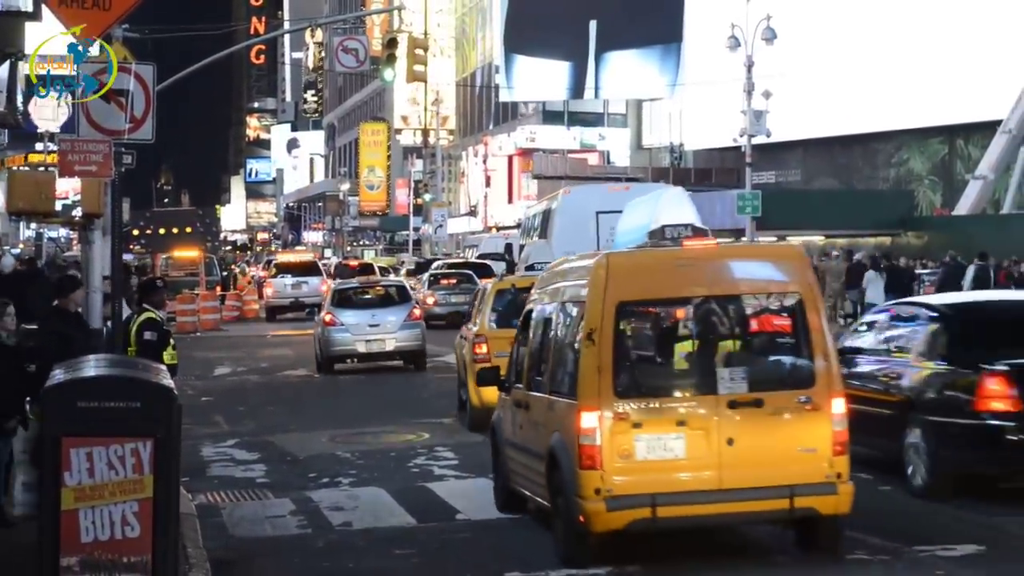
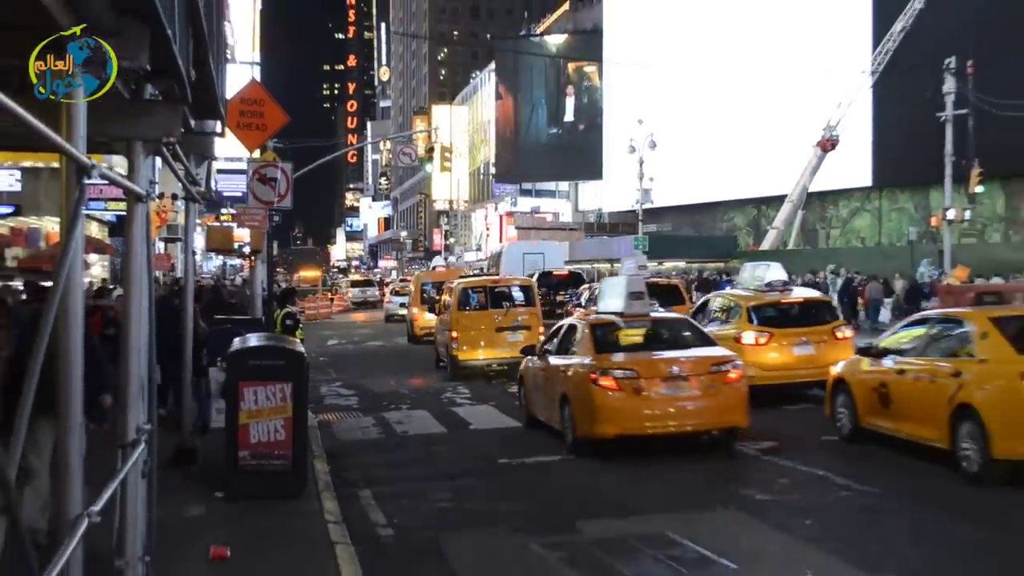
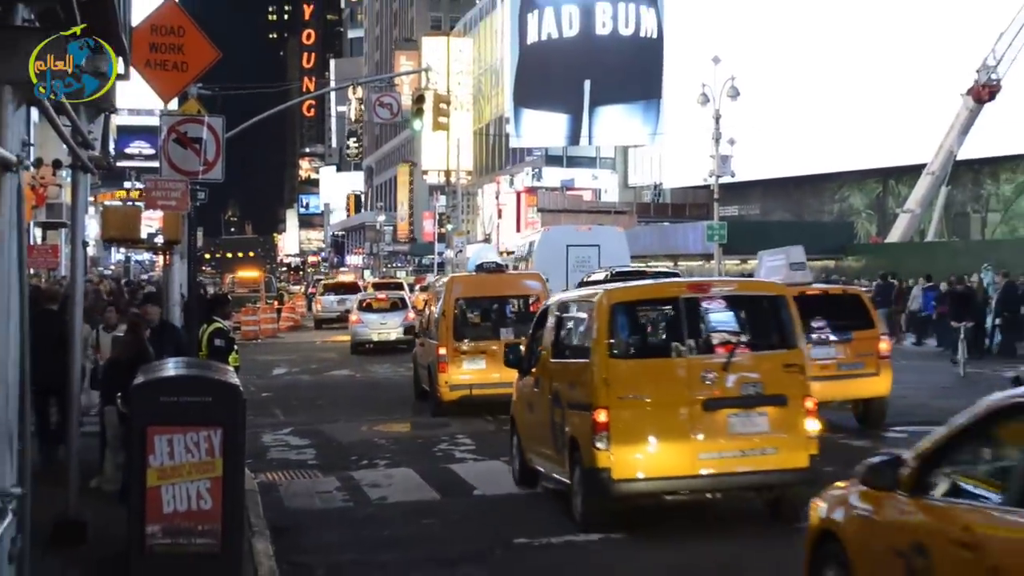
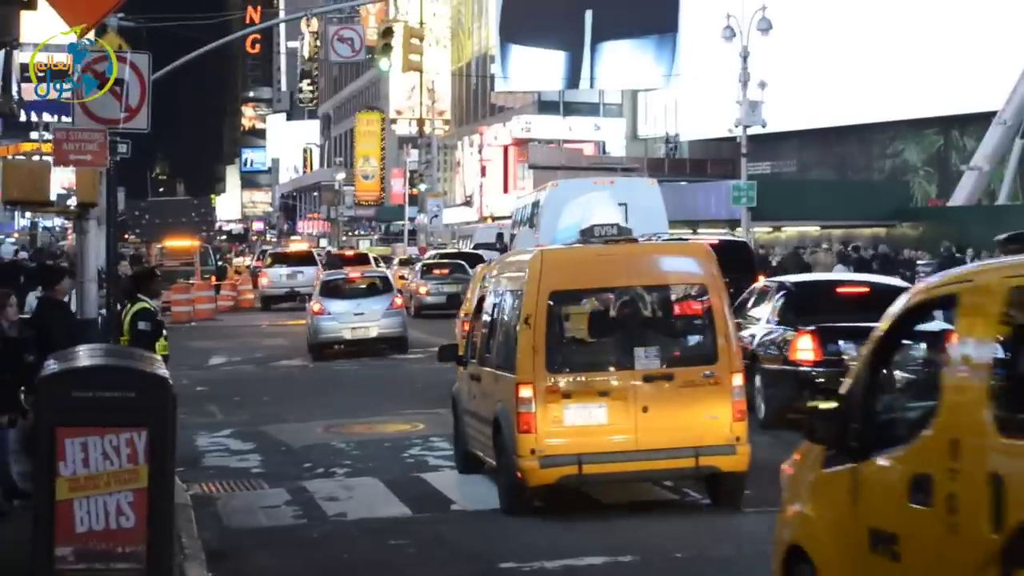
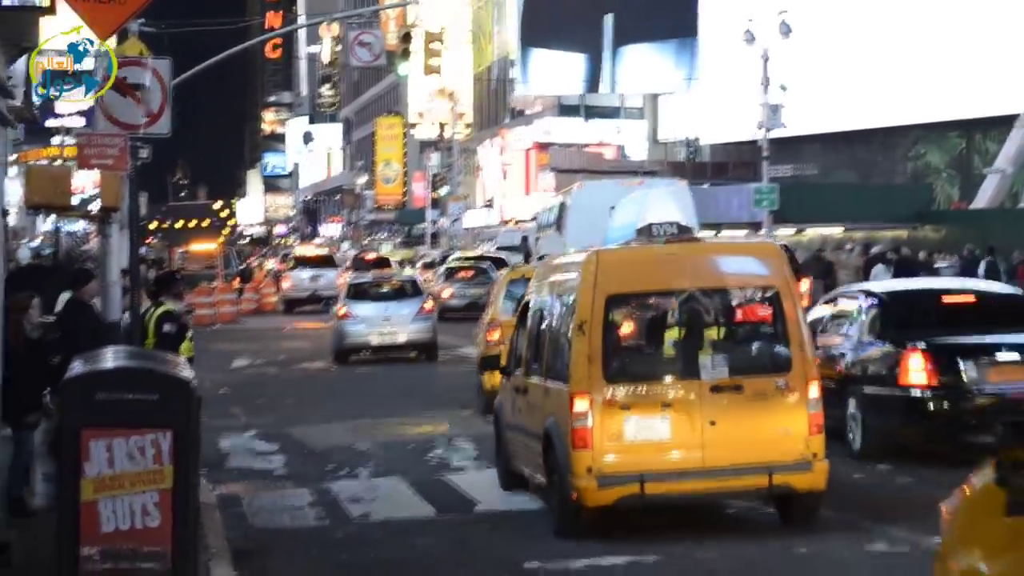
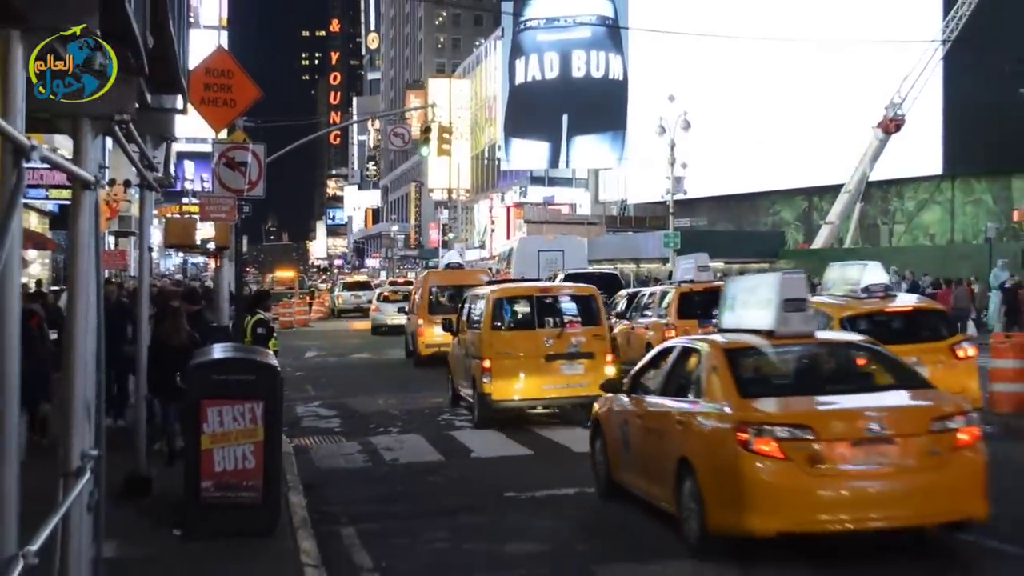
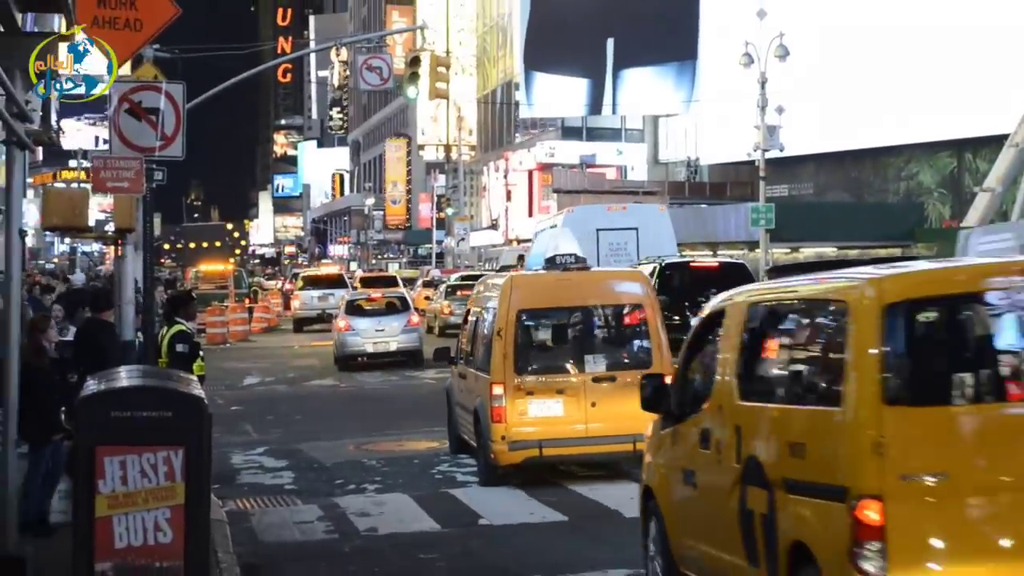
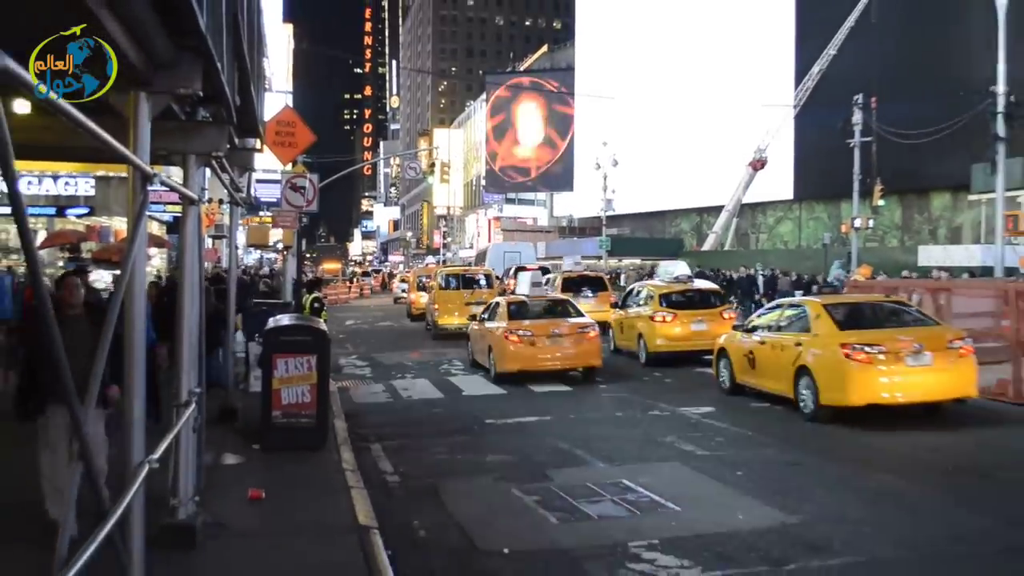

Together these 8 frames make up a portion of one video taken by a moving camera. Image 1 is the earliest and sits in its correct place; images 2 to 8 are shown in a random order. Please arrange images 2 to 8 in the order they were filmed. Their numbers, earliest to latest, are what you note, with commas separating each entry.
5, 4, 7, 3, 6, 2, 8
